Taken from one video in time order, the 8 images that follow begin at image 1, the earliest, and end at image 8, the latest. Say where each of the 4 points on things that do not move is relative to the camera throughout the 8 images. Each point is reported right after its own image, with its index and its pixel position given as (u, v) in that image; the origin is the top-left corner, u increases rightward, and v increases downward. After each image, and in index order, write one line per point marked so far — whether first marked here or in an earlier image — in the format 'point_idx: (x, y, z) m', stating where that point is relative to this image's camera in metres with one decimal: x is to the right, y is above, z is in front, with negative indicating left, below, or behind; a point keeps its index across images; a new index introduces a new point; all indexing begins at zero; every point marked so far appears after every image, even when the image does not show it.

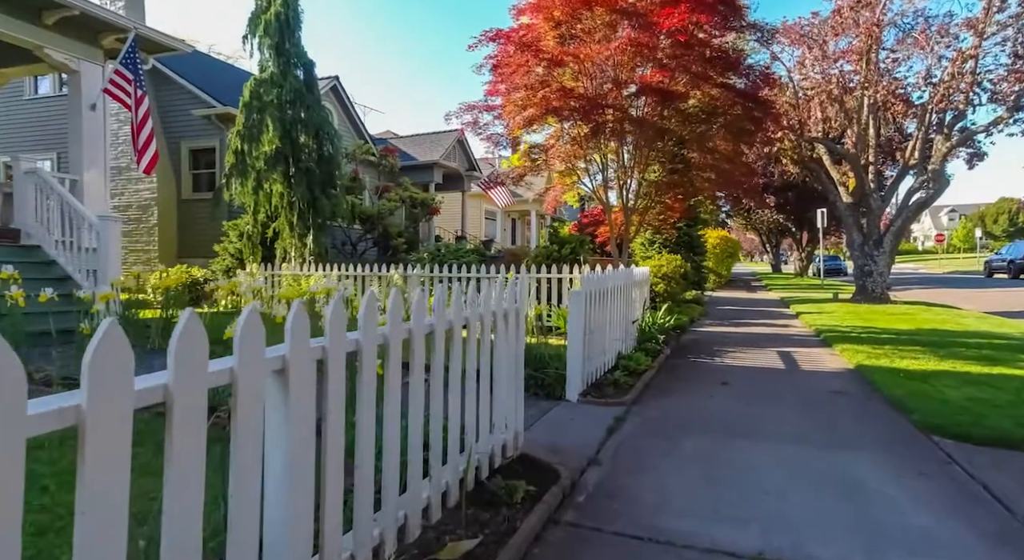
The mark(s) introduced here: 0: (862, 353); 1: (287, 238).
0: (+4.7, -1.0, +8.8) m
1: (-4.8, +0.9, +13.9) m
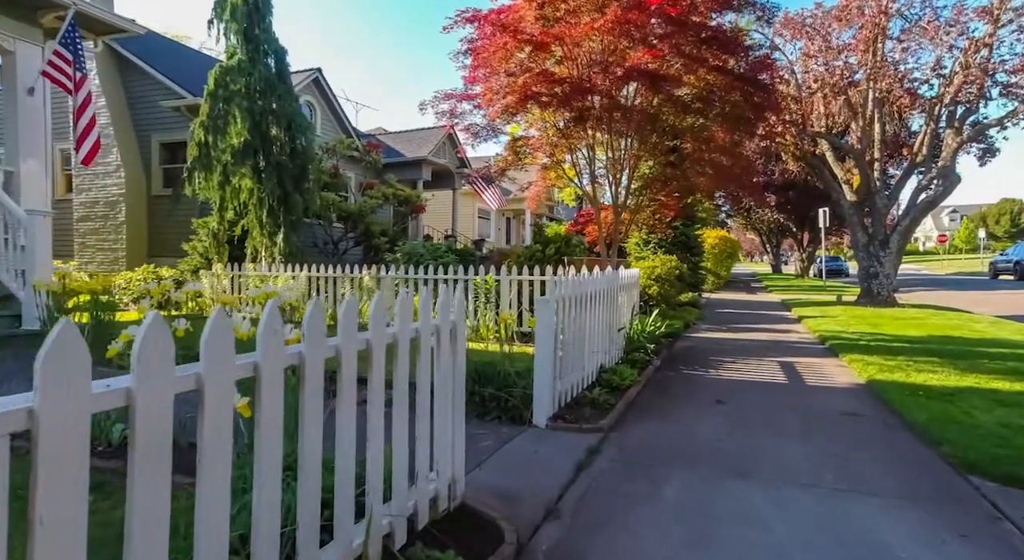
0: (+4.4, -1.0, +8.0) m
1: (-5.1, +0.8, +13.0) m
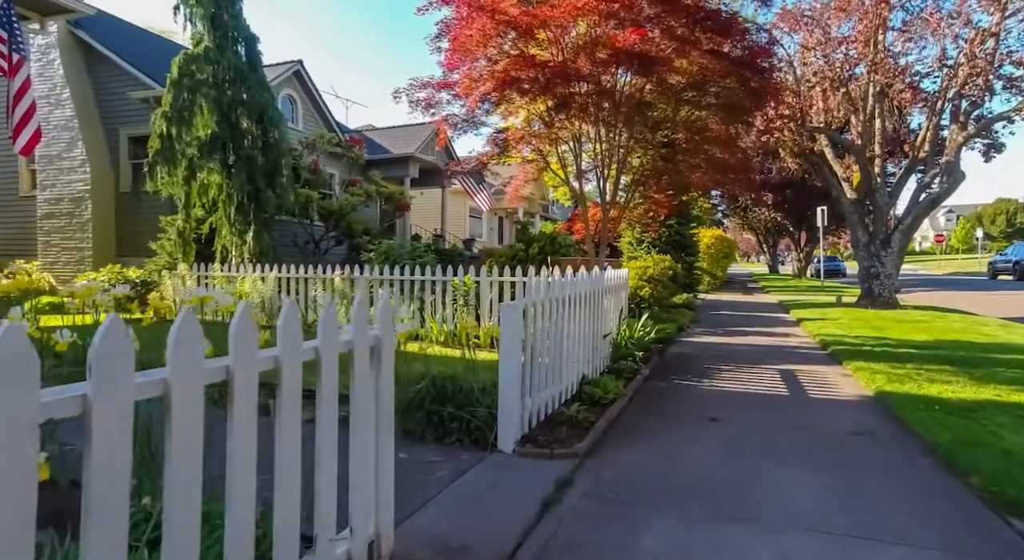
0: (+4.1, -1.0, +7.3) m
1: (-5.4, +0.8, +12.3) m
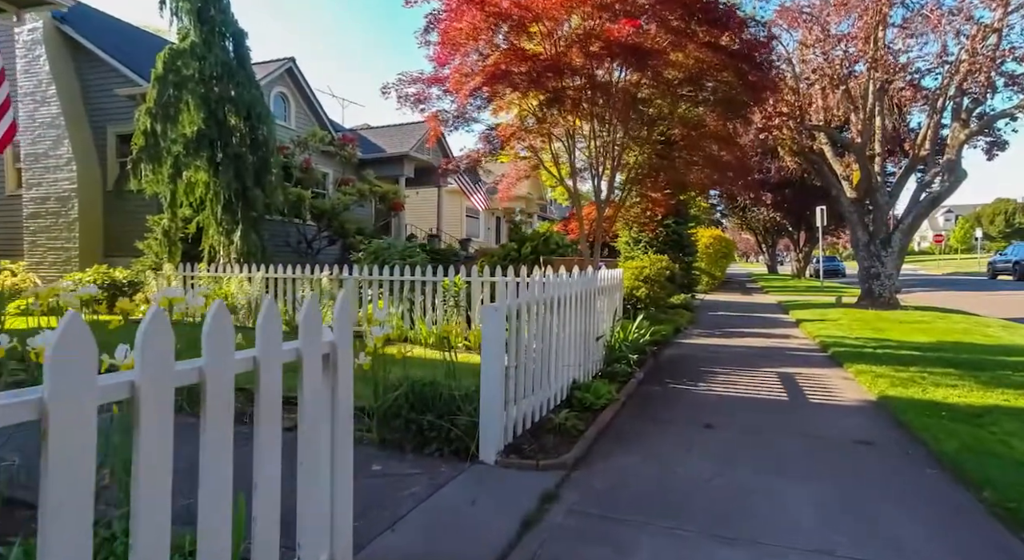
0: (+4.0, -1.0, +7.1) m
1: (-5.5, +0.8, +12.0) m
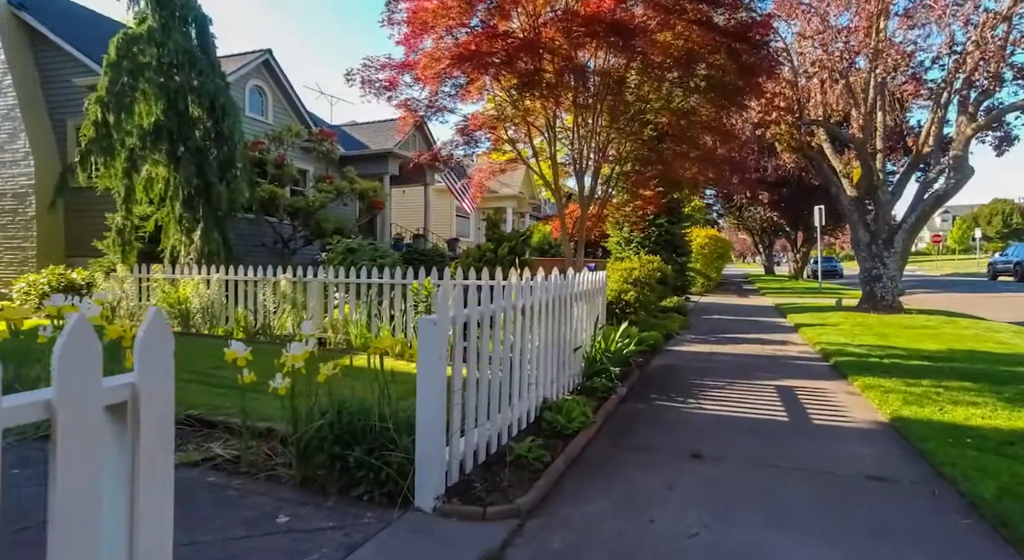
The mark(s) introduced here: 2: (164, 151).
0: (+3.7, -1.1, +6.4) m
1: (-5.9, +0.8, +11.3) m
2: (-5.8, +2.1, +10.9) m
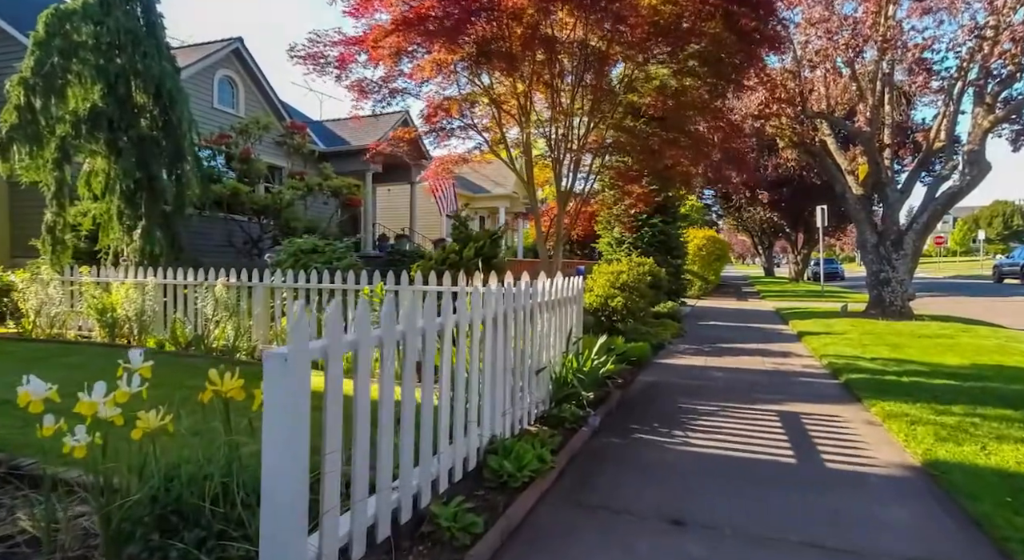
0: (+3.3, -1.2, +5.3) m
1: (-6.3, +0.7, +10.2) m
2: (-6.2, +2.1, +9.9) m
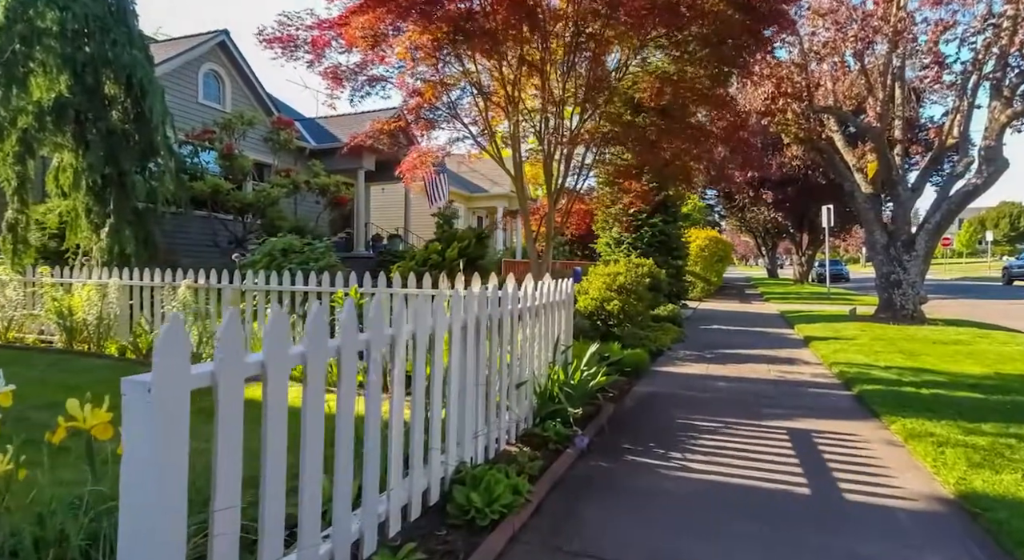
0: (+3.1, -1.2, +4.7) m
1: (-6.4, +0.7, +9.7) m
2: (-6.4, +2.1, +9.3) m
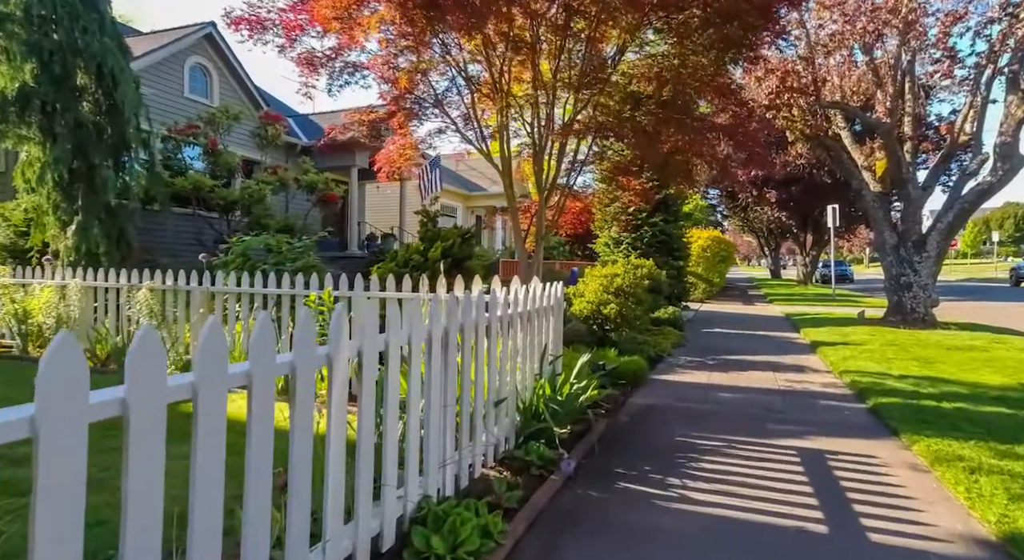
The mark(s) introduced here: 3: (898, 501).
0: (+3.0, -1.2, +4.2) m
1: (-6.5, +0.7, +9.1) m
2: (-6.5, +2.1, +8.8) m
3: (+2.2, -1.3, +3.9) m
